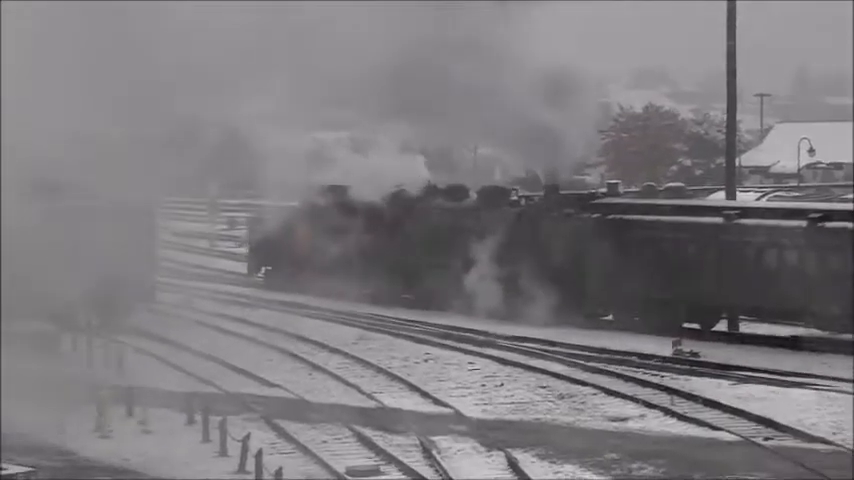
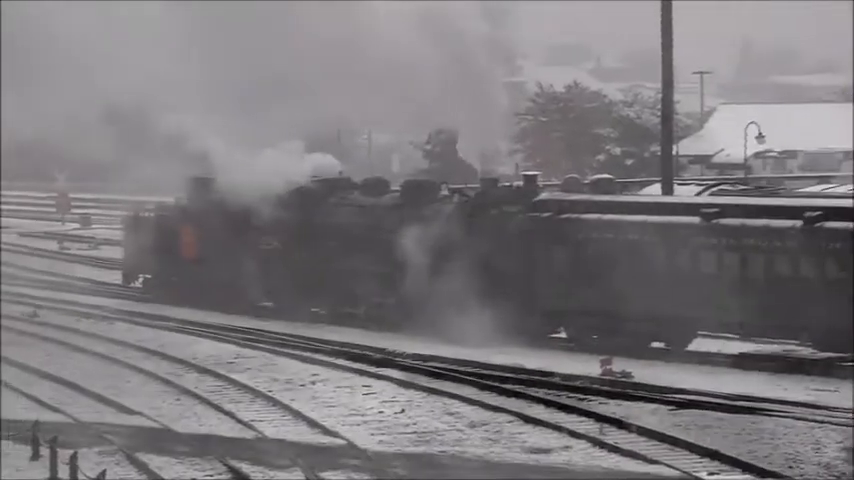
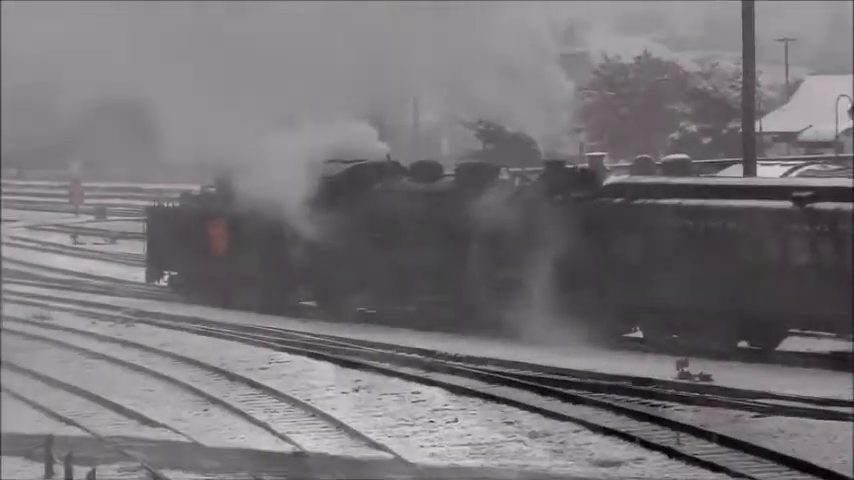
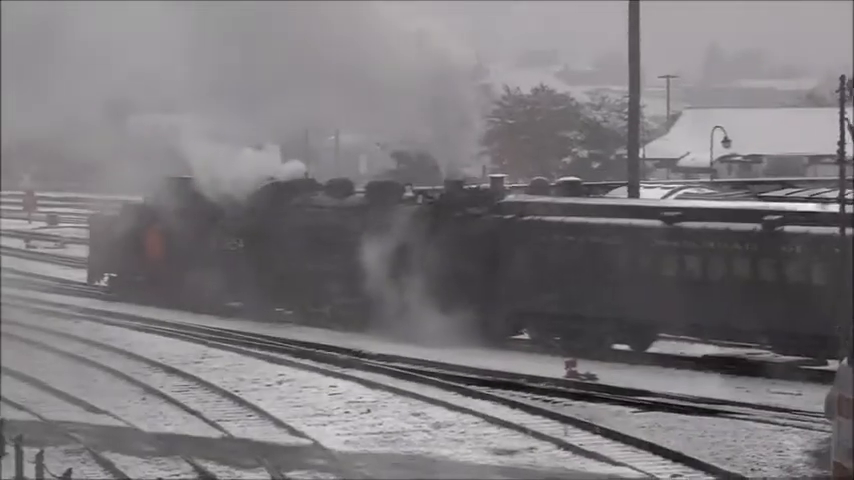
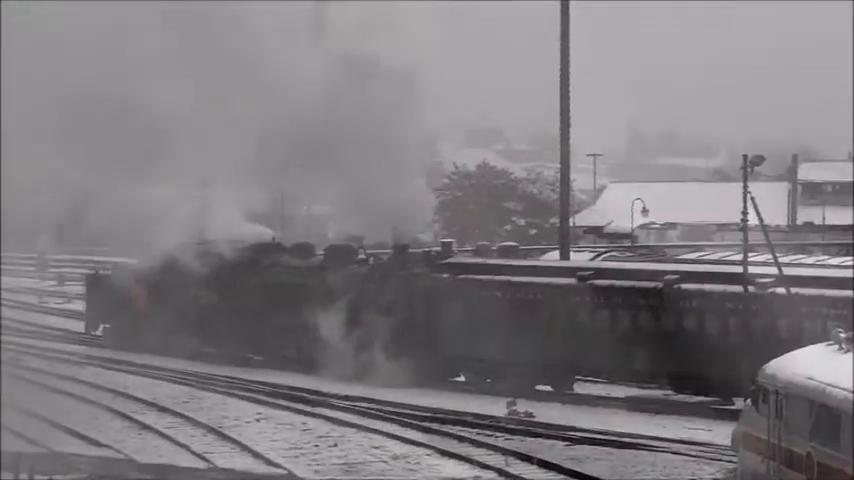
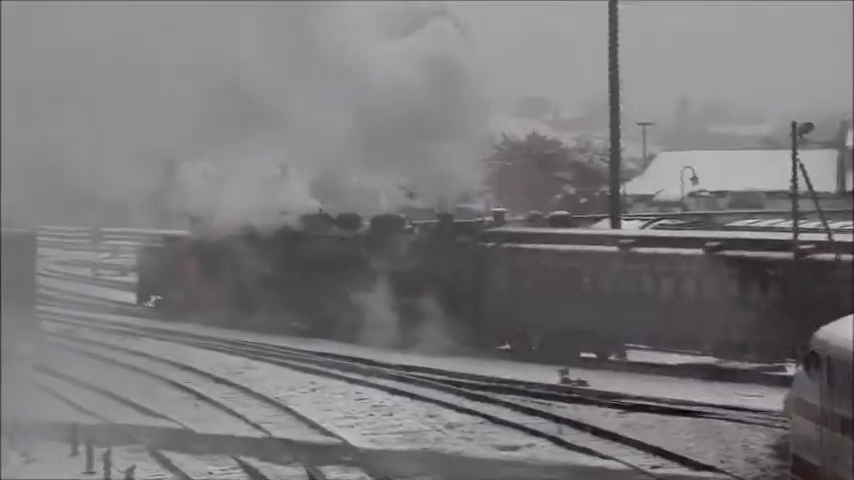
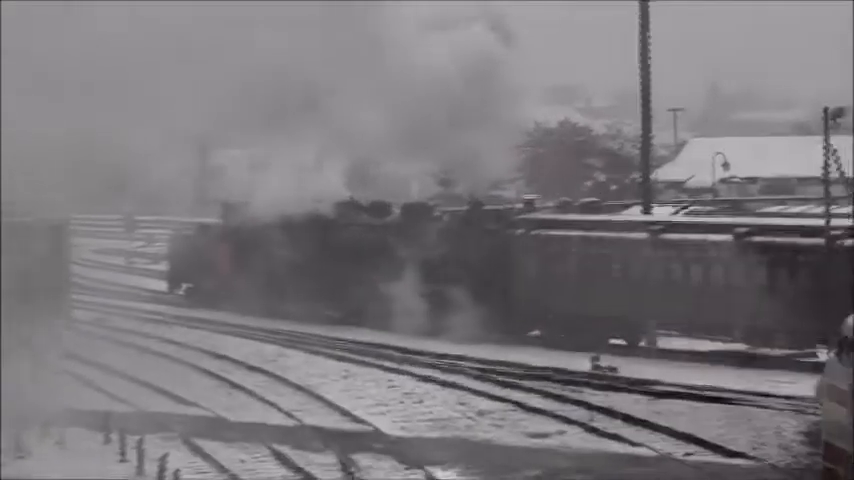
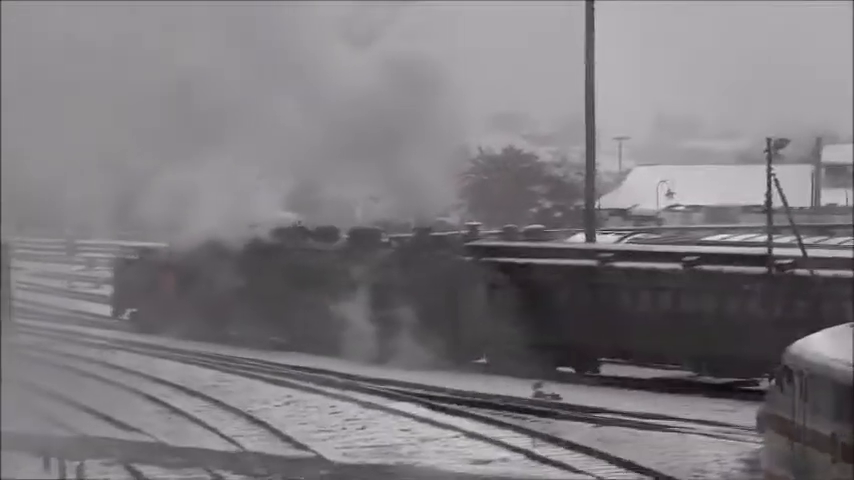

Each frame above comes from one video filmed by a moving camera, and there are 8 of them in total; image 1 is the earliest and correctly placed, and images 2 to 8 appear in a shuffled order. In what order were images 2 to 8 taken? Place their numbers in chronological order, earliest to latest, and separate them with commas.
7, 6, 8, 5, 4, 2, 3
